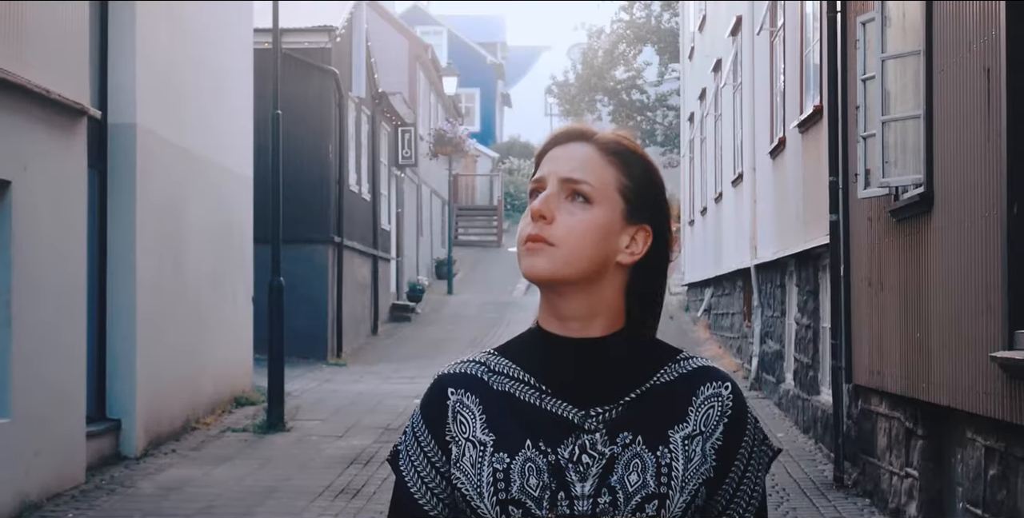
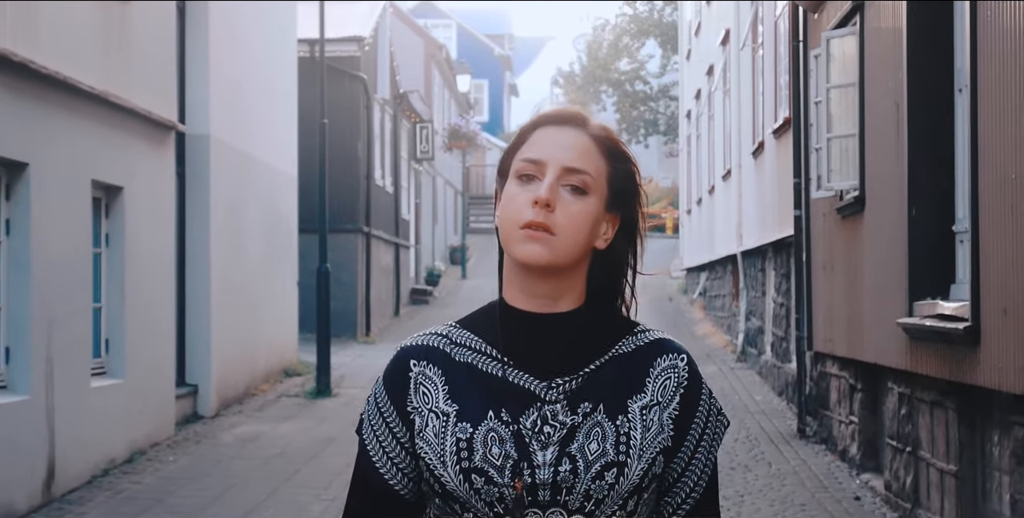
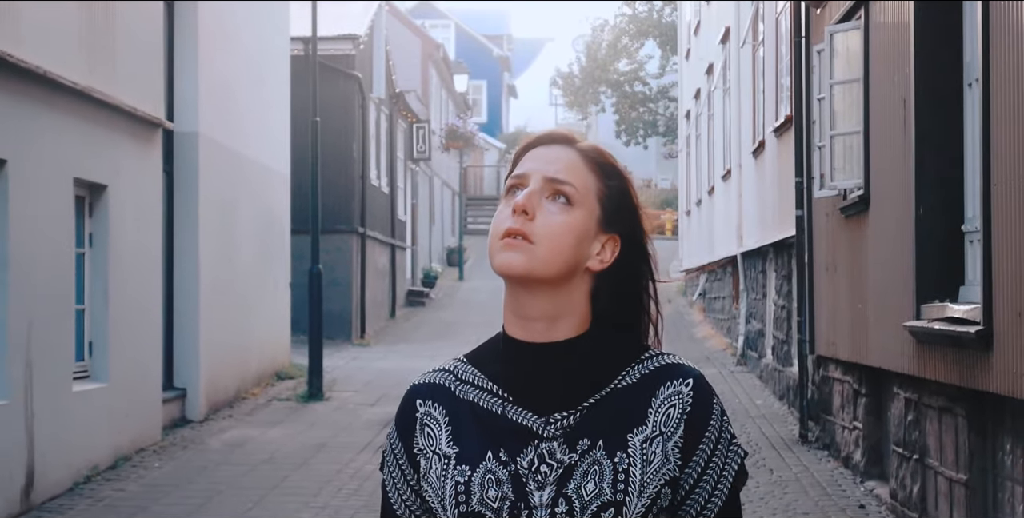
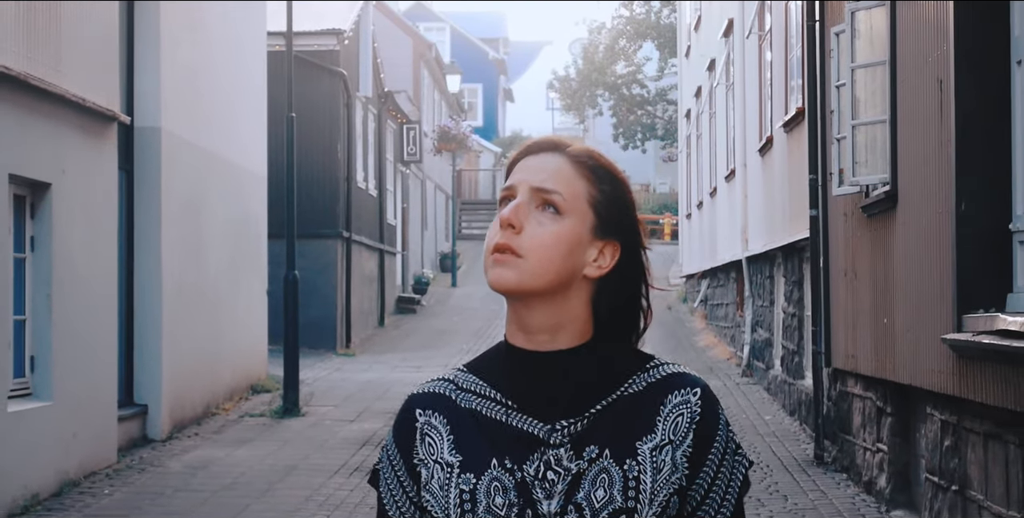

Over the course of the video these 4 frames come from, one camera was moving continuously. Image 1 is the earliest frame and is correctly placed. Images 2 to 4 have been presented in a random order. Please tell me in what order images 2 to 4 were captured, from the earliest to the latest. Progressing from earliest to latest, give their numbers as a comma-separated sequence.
4, 3, 2
